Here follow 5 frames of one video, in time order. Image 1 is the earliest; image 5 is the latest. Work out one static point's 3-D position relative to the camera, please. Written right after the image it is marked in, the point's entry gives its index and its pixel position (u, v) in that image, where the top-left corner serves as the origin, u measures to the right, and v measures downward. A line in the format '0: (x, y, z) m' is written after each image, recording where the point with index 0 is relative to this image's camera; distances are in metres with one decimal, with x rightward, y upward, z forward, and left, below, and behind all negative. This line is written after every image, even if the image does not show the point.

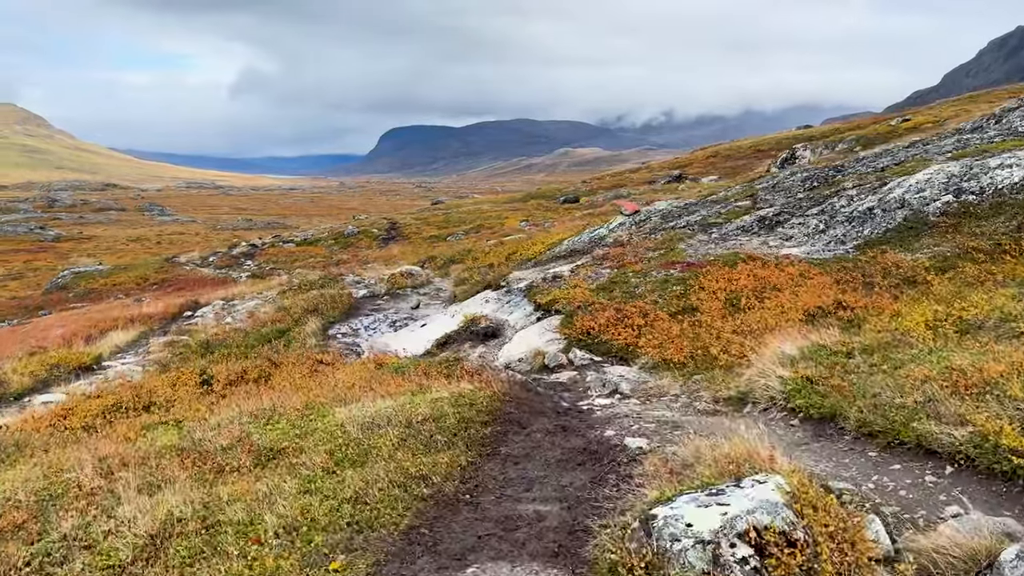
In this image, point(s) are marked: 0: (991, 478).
0: (+5.3, -2.0, +9.0) m
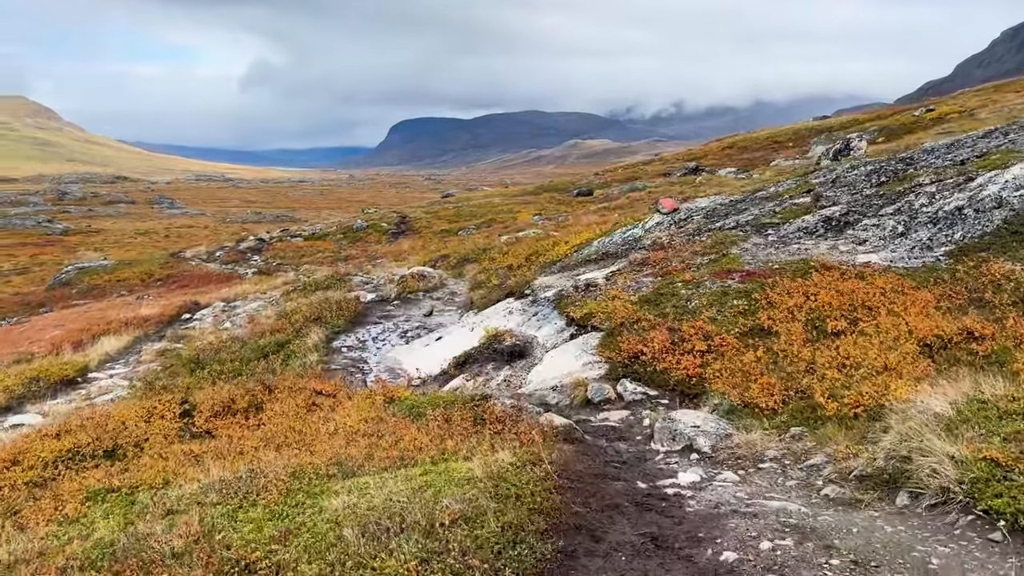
0: (+5.9, -2.6, +5.2) m
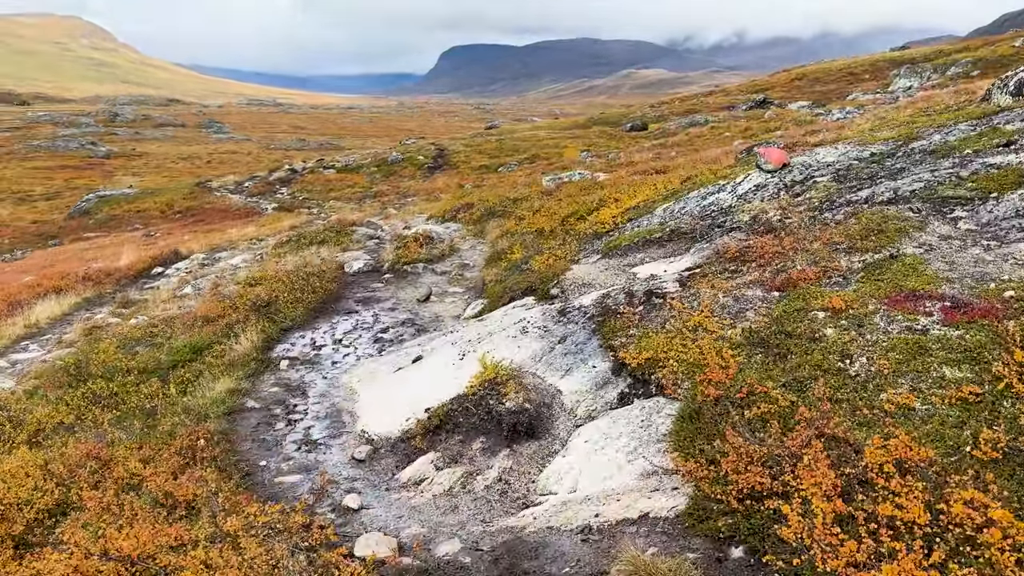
0: (+4.9, -4.7, -5.2) m
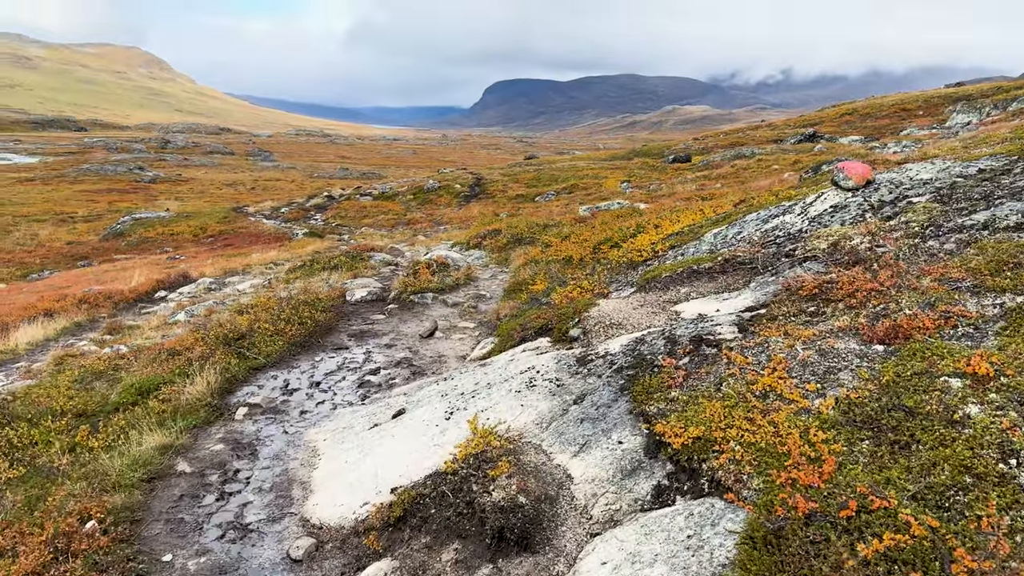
0: (+3.8, -4.6, -9.6) m
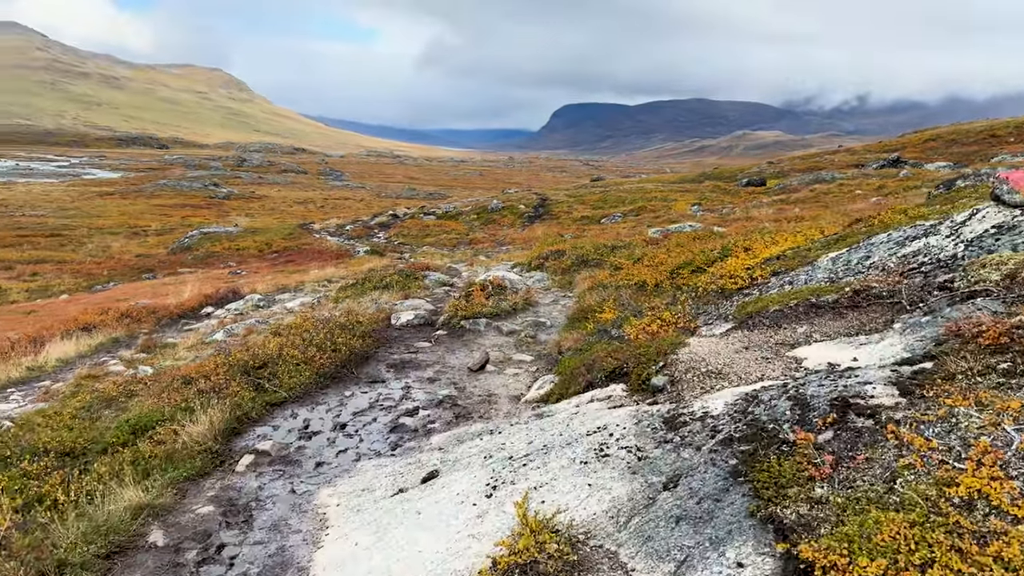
0: (+2.7, -4.4, -13.3) m
